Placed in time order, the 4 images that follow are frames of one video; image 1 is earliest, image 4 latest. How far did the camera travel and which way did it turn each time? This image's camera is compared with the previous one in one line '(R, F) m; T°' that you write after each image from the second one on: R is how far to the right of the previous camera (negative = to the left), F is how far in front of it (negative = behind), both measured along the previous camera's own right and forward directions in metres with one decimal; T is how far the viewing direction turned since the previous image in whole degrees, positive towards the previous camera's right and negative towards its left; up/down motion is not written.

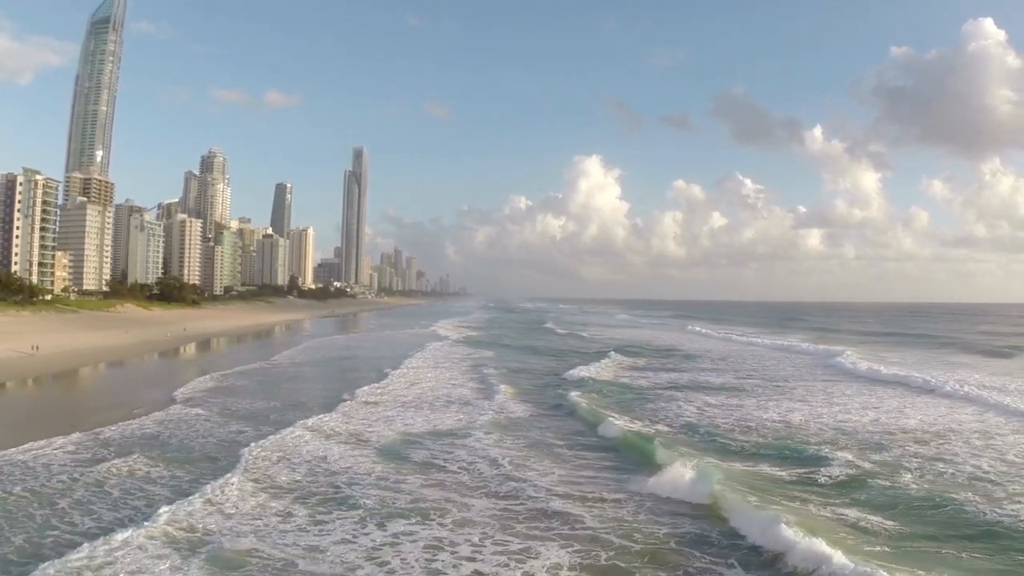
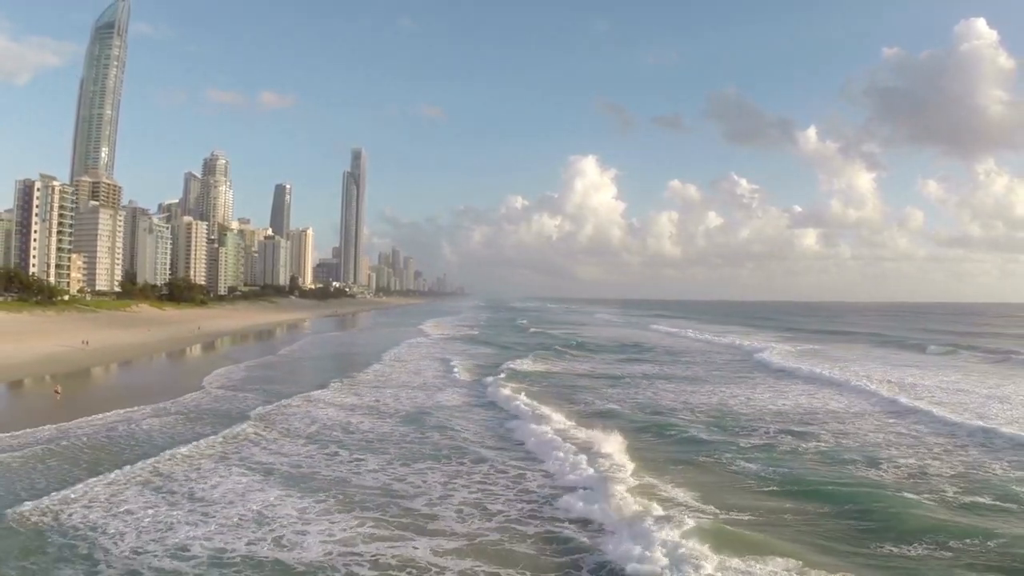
(+0.3, -3.1) m; 0°
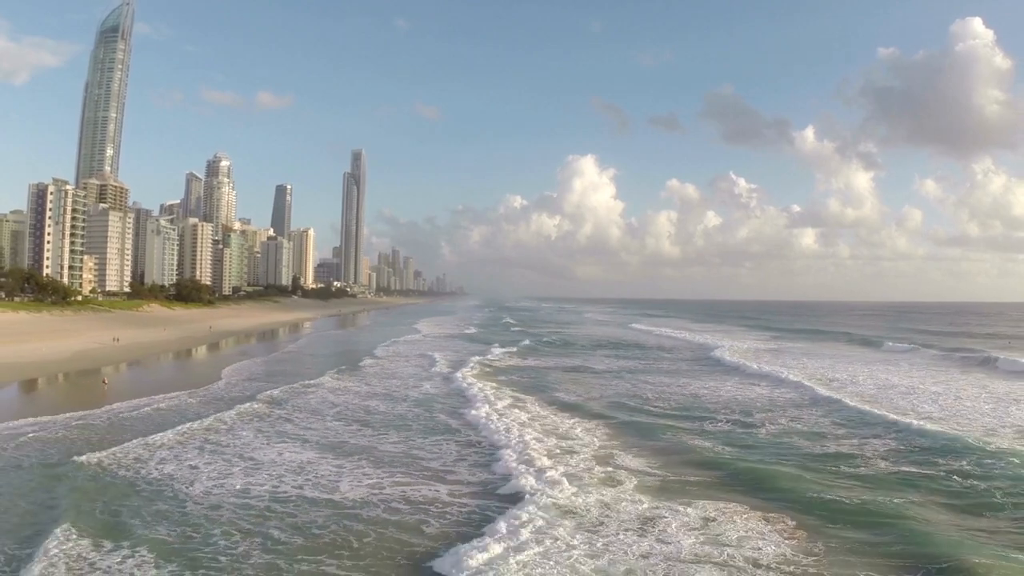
(0.0, -2.0) m; 0°
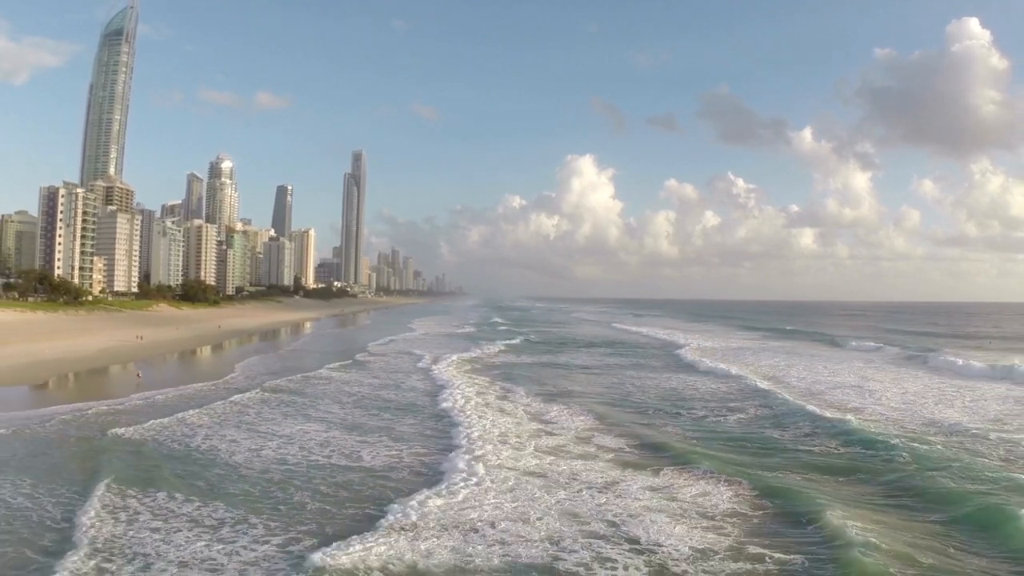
(+0.1, -1.8) m; 0°
